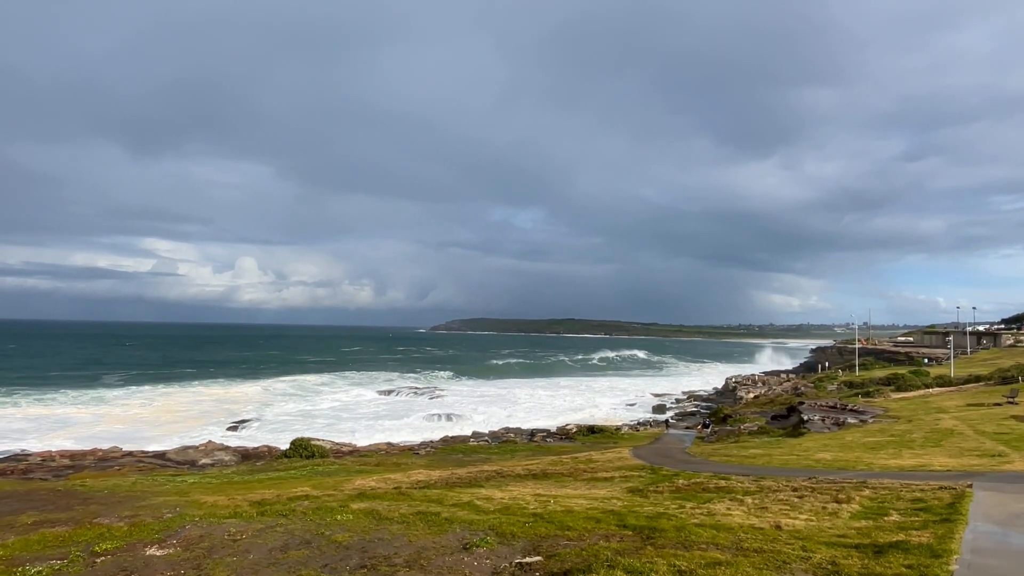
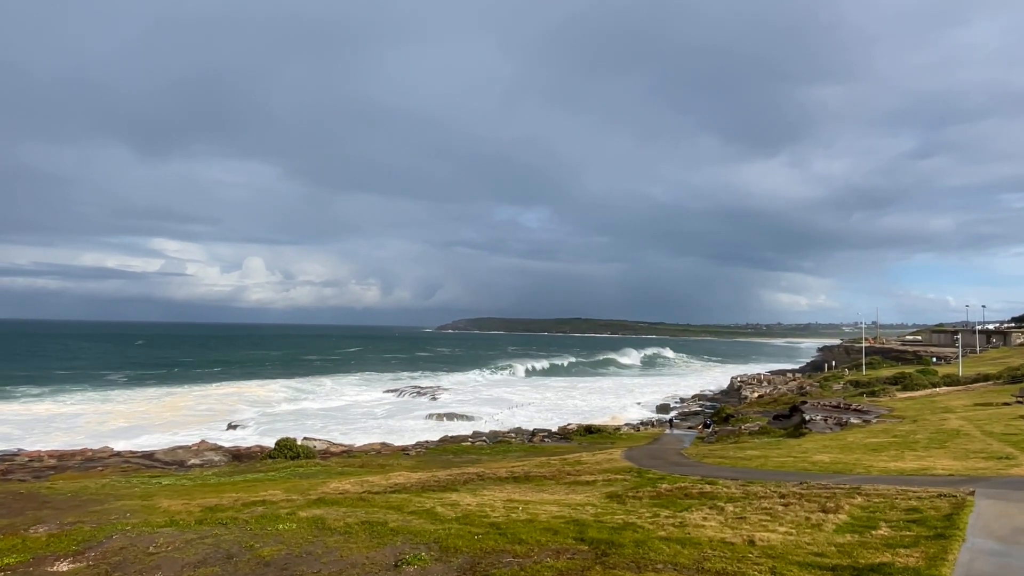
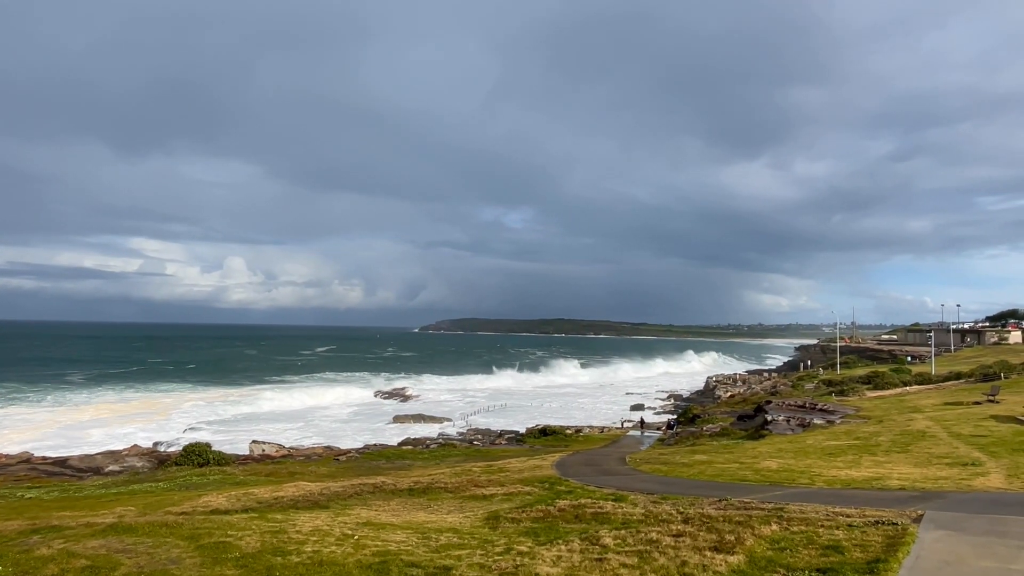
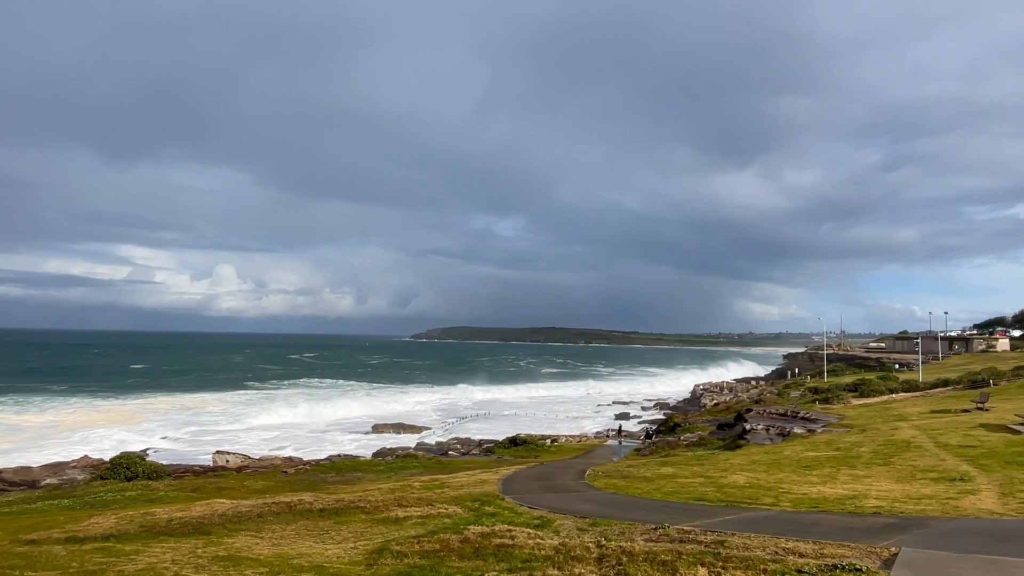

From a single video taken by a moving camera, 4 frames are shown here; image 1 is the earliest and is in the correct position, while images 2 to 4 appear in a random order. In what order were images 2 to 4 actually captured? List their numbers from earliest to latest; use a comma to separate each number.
2, 3, 4
